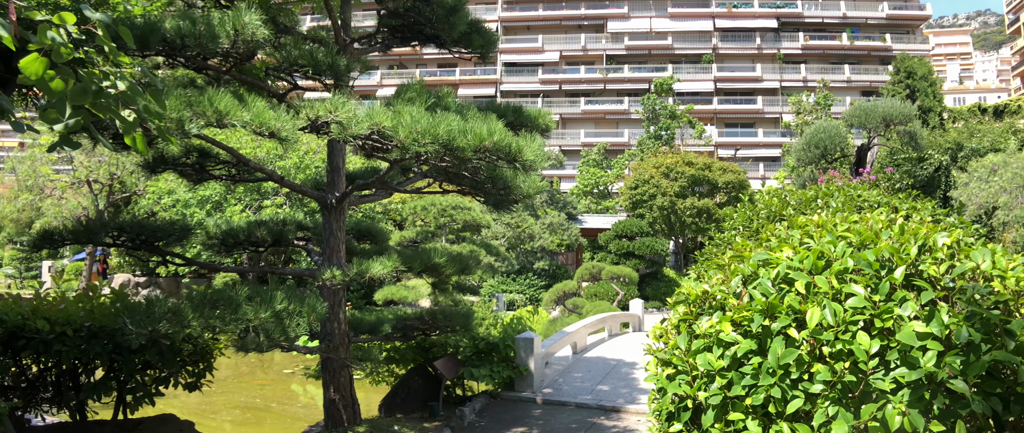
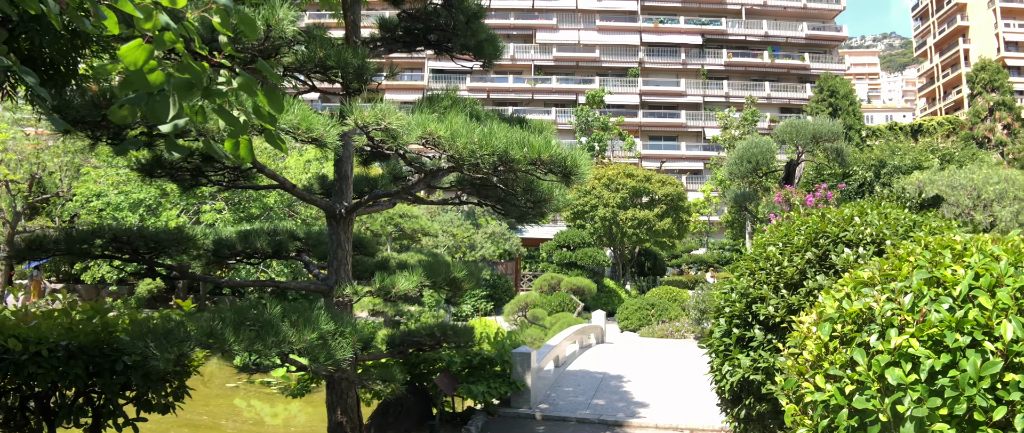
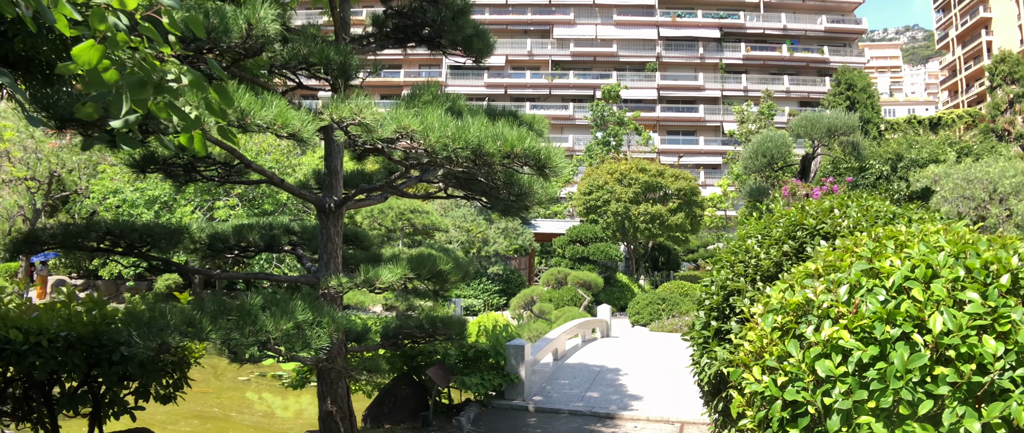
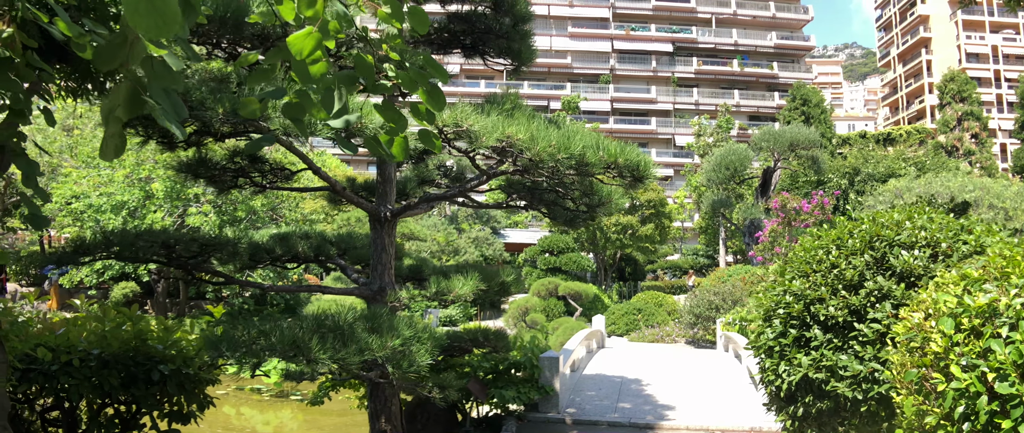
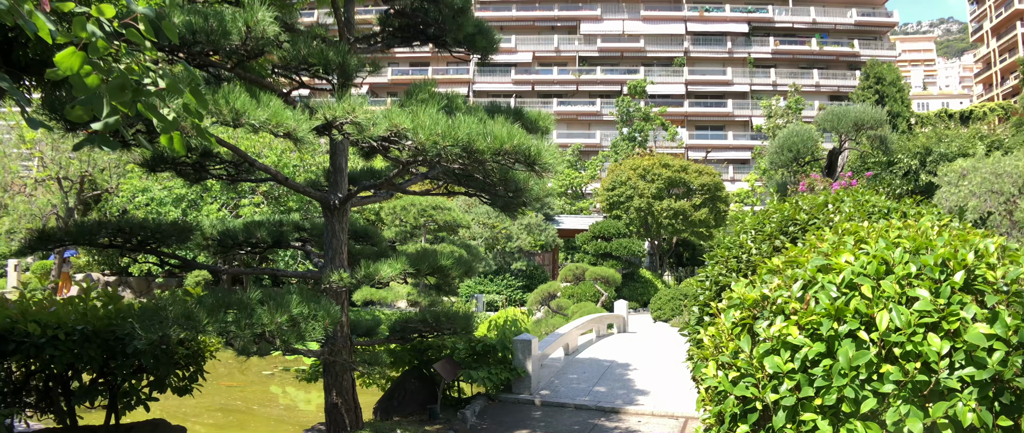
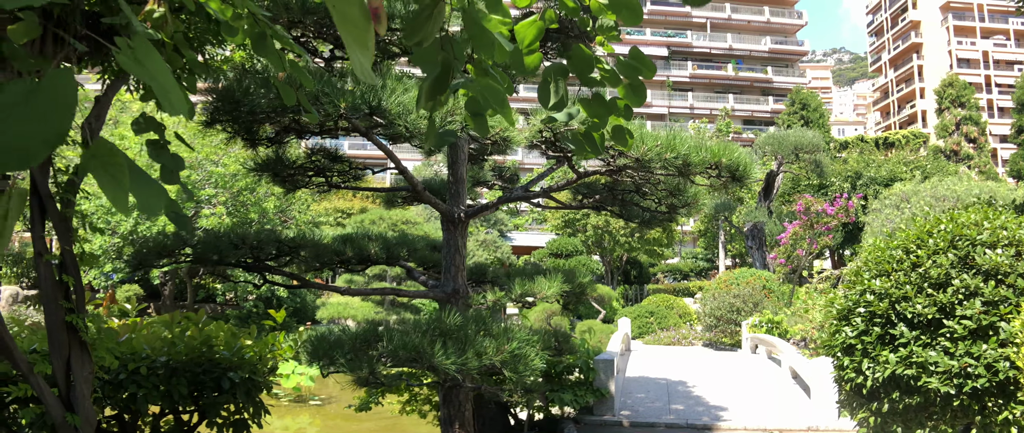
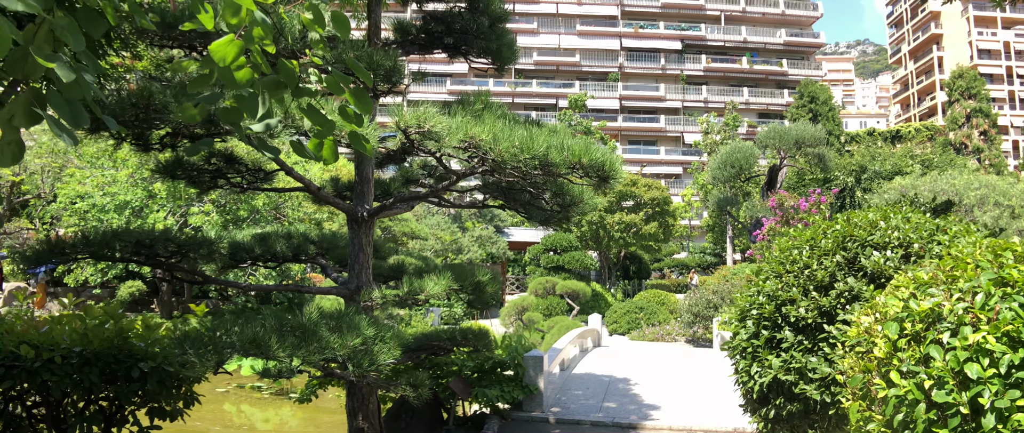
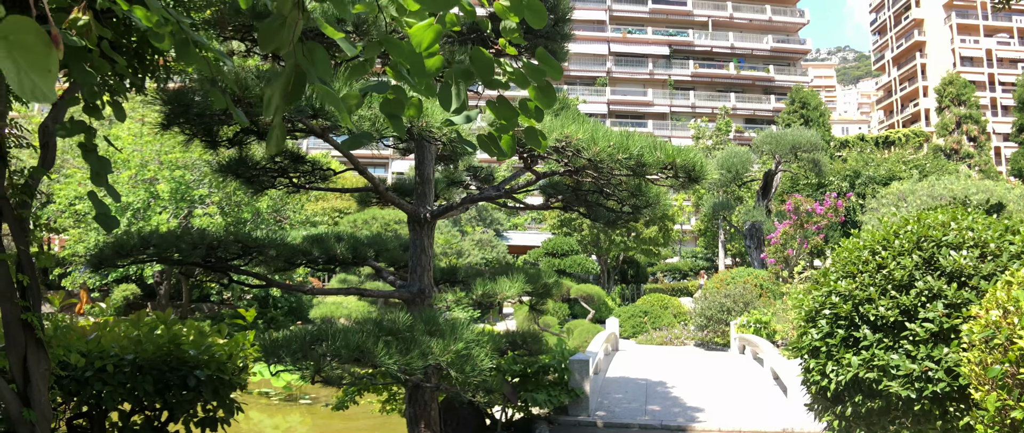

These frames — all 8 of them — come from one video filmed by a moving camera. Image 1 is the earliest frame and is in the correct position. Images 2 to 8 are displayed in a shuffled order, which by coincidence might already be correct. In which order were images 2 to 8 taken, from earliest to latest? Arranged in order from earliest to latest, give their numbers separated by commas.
5, 3, 2, 7, 4, 8, 6
